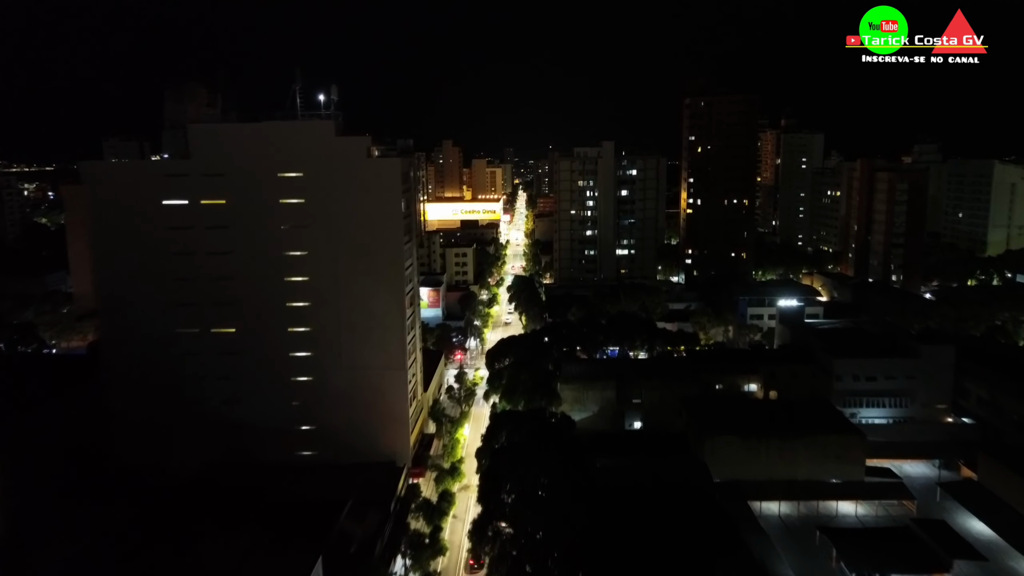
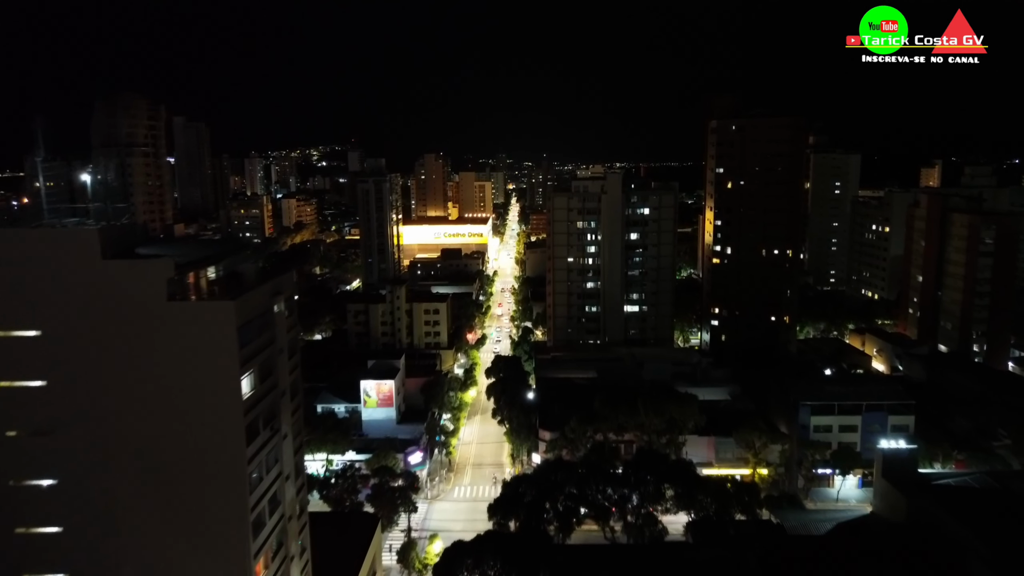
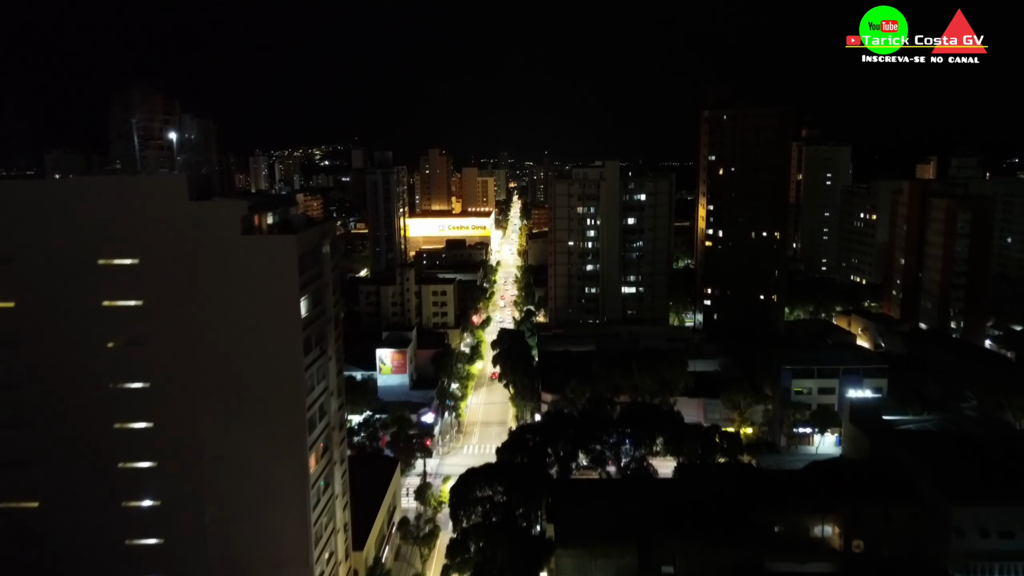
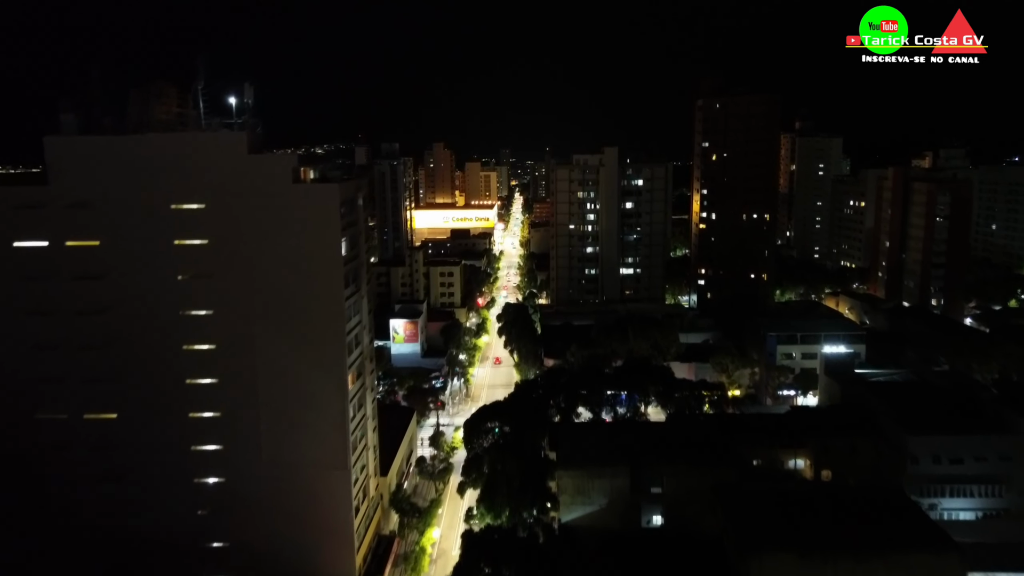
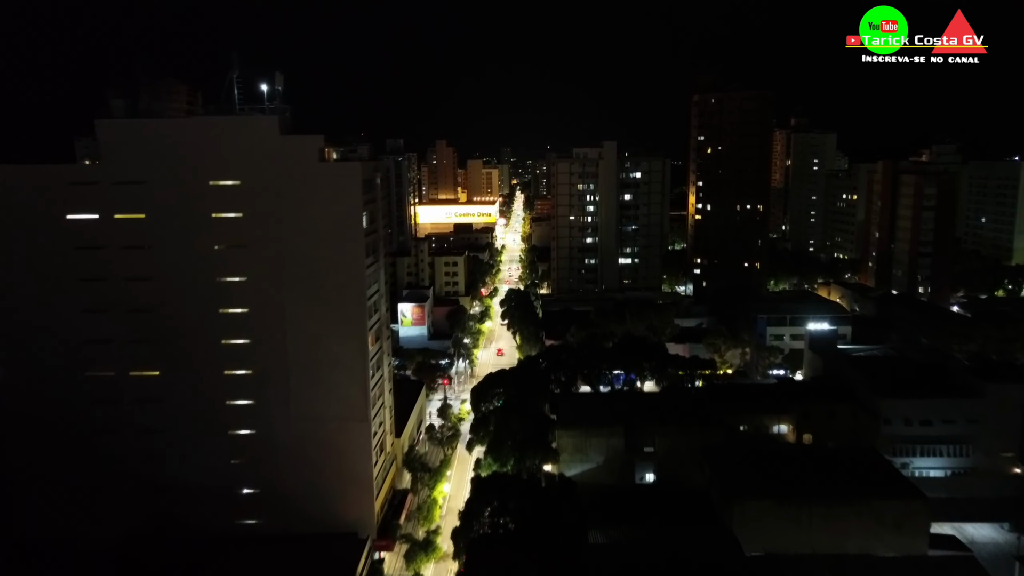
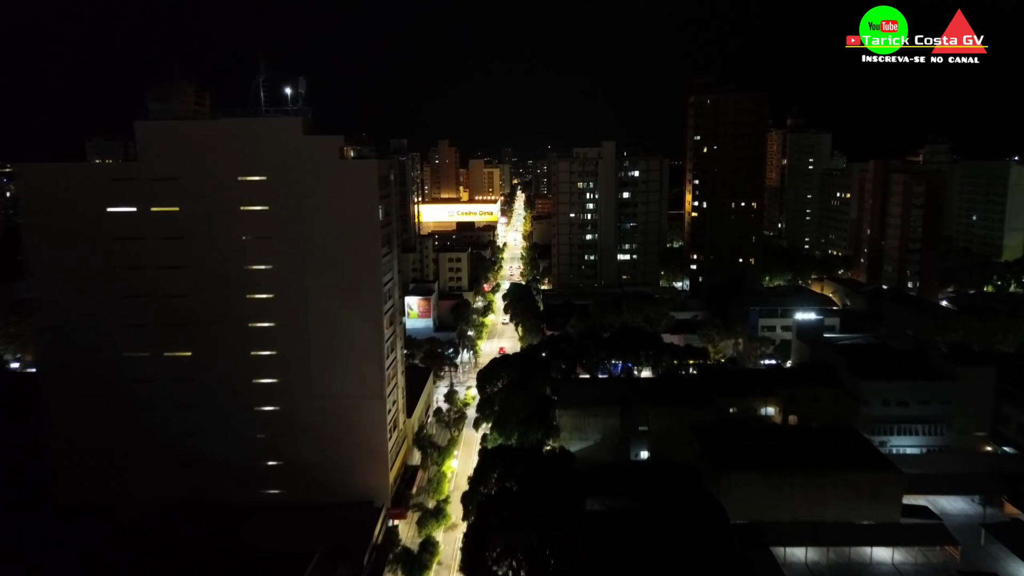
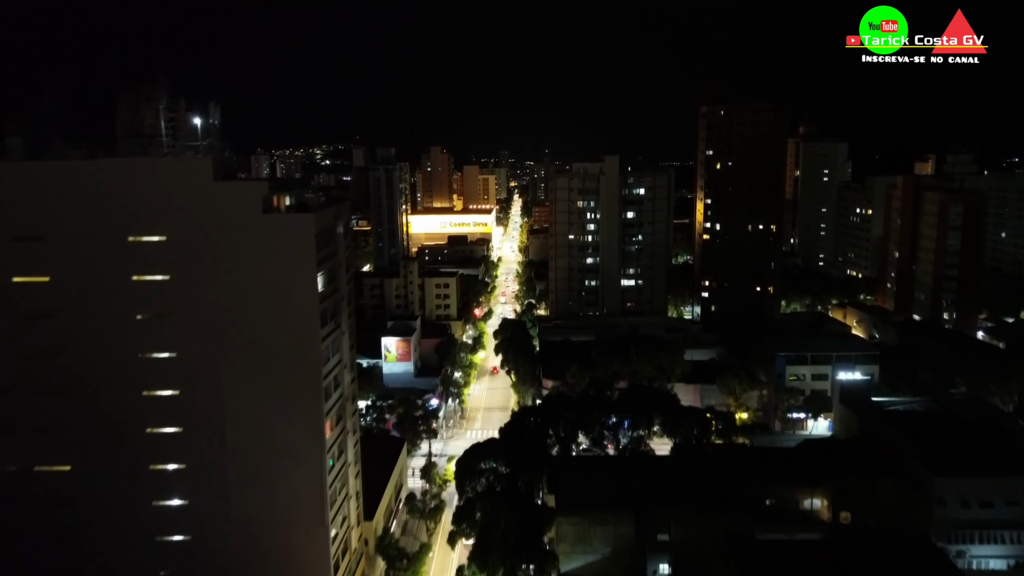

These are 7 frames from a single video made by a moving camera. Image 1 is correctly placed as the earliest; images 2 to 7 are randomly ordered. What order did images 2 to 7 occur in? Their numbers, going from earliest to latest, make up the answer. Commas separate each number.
6, 5, 4, 7, 3, 2
